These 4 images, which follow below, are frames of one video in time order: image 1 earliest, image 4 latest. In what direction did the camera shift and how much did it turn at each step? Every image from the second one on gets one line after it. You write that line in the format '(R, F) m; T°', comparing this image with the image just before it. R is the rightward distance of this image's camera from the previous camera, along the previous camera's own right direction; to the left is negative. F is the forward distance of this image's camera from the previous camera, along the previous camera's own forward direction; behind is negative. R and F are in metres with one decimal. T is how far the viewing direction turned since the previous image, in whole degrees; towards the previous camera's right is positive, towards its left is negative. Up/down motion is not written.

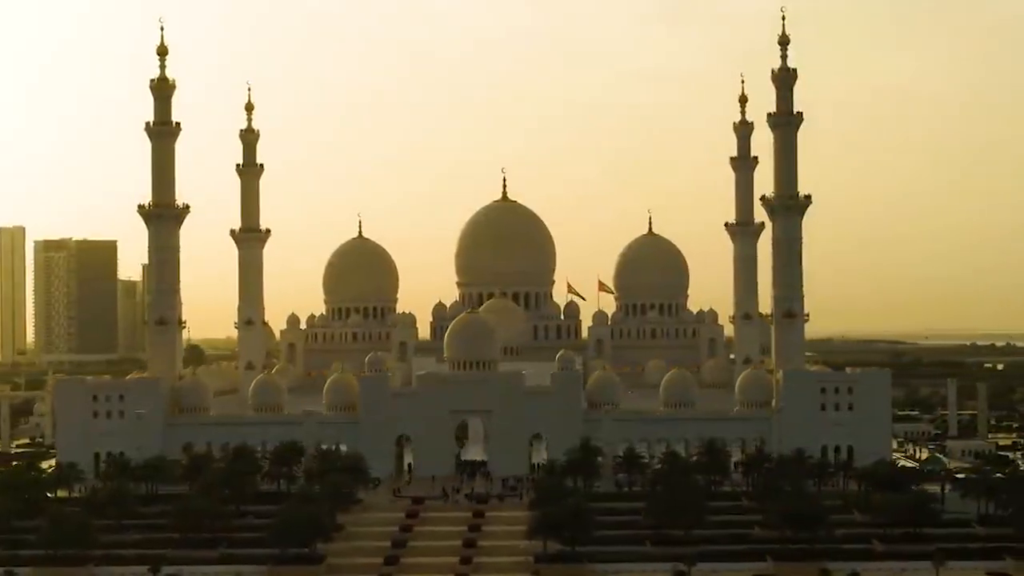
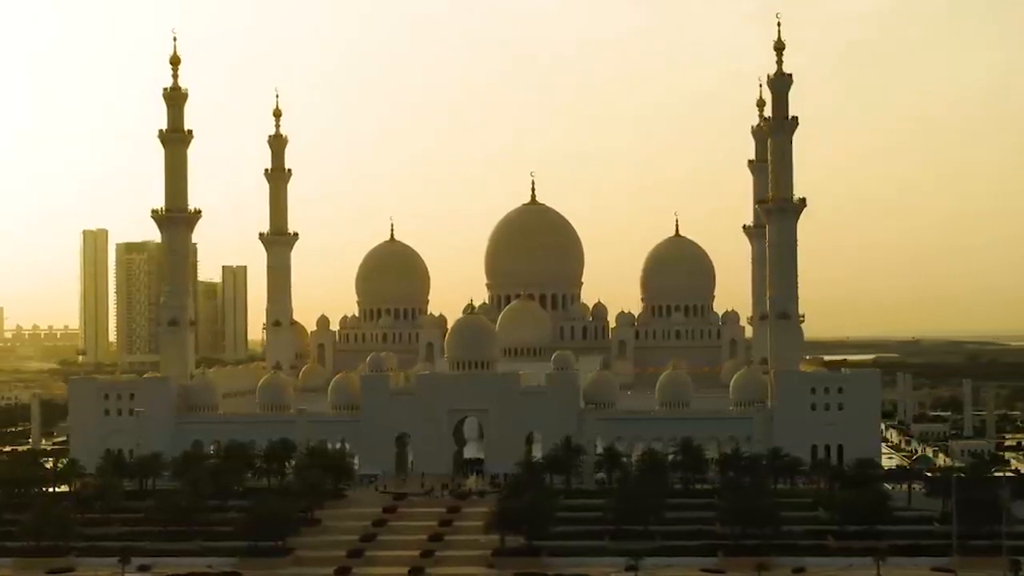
(+3.1, -1.3) m; -3°
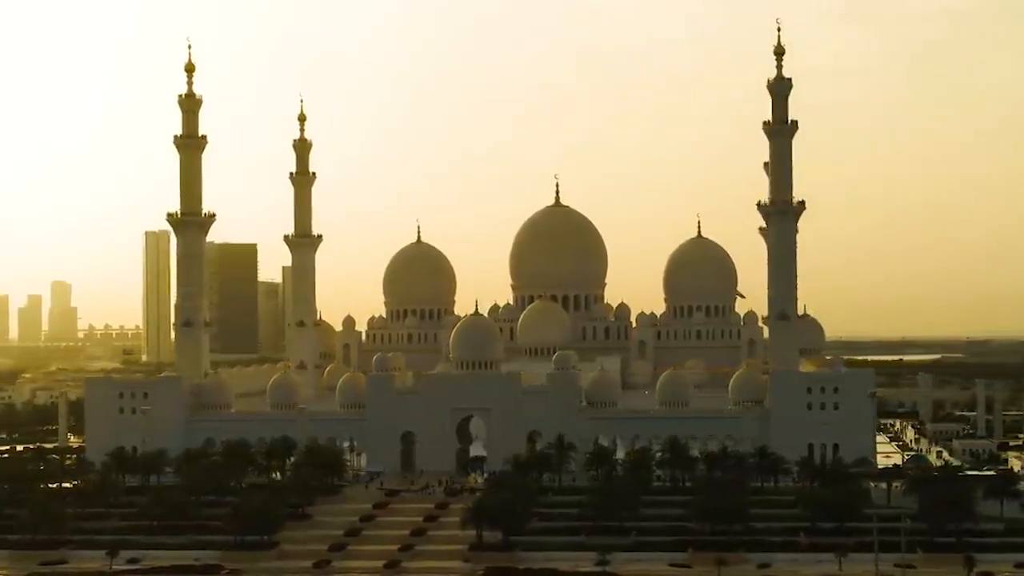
(+2.2, -1.2) m; -2°
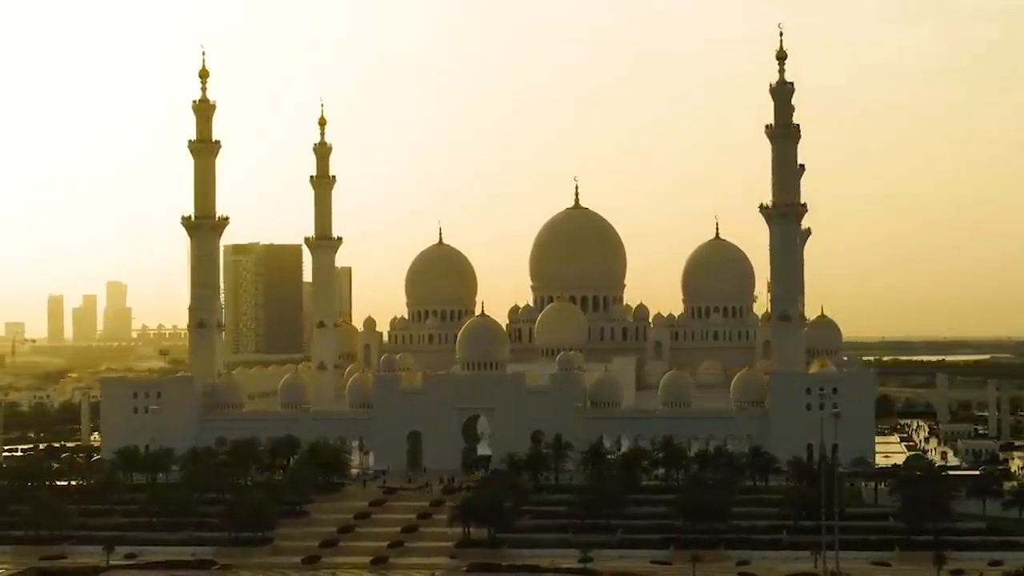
(+1.6, -1.0) m; -2°
